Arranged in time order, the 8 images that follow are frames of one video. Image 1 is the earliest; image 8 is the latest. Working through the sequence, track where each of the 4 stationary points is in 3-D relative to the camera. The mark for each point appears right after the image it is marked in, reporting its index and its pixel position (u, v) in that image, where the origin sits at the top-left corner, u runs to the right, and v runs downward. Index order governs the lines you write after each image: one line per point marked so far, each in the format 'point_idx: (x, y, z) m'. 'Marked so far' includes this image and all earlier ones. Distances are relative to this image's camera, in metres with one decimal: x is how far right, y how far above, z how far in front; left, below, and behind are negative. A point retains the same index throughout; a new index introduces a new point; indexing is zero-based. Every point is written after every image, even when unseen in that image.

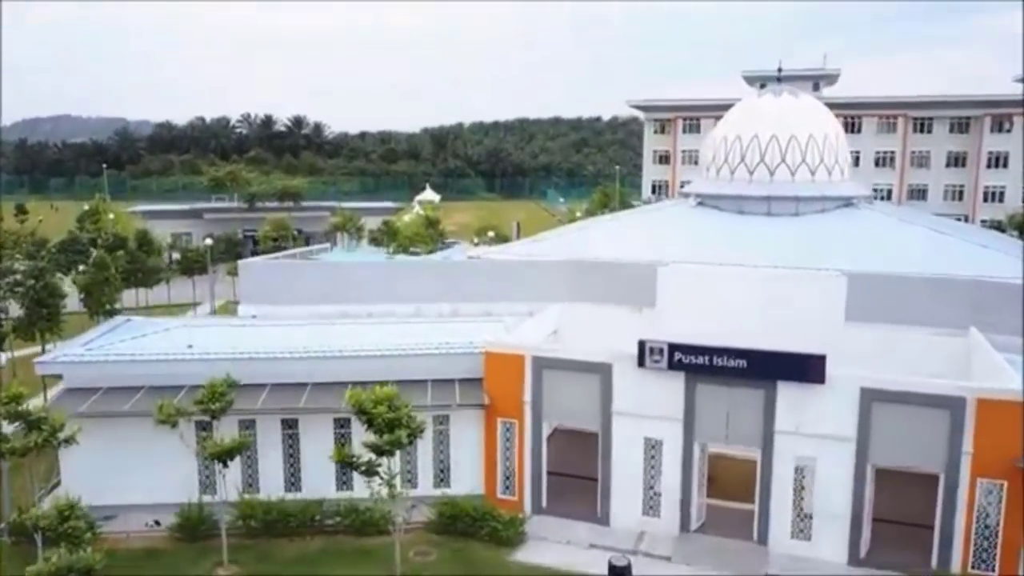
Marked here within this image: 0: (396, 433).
0: (-1.7, -2.3, +12.6) m
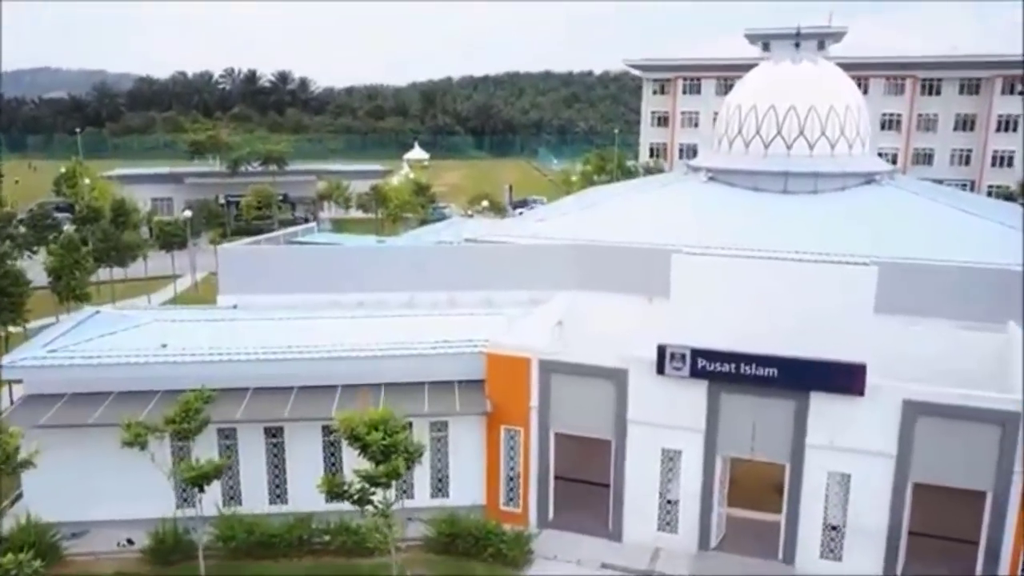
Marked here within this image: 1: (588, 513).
0: (-1.6, -2.4, +11.3) m
1: (+1.4, -4.2, +15.2) m
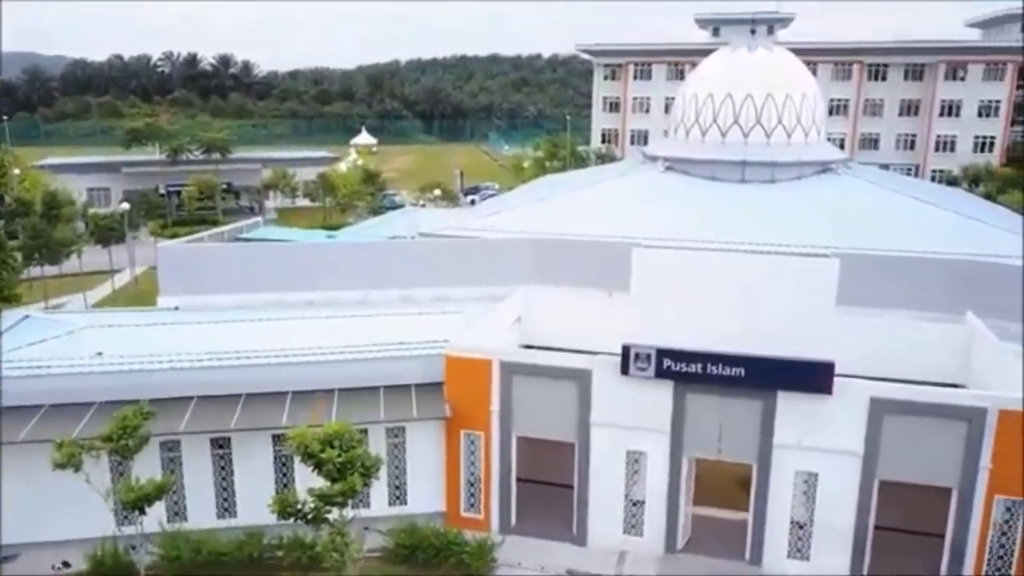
0: (-2.1, -2.5, +10.7) m
1: (+0.7, -4.1, +14.8) m
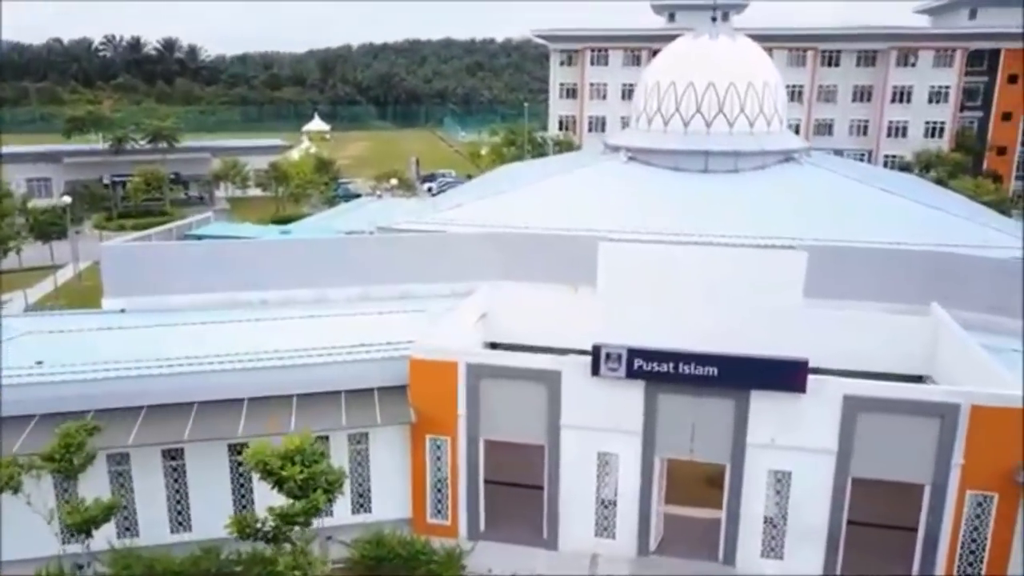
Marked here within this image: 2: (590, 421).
0: (-2.5, -2.5, +10.1) m
1: (+0.2, -4.1, +14.4) m
2: (+1.2, -2.1, +13.2) m
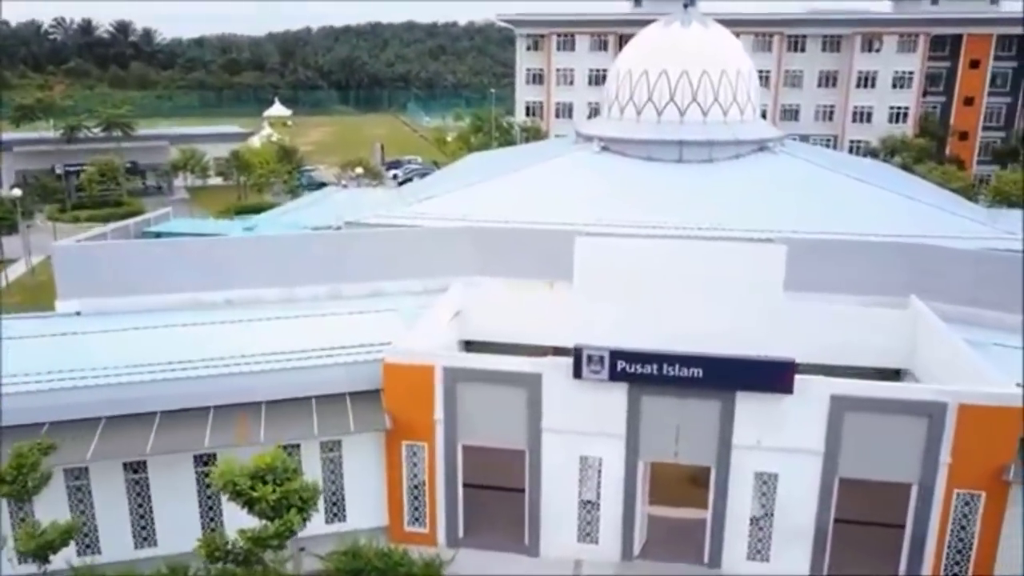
0: (-2.6, -2.6, +9.6) m
1: (-0.2, -4.1, +14.0) m
2: (+0.9, -2.1, +12.8) m
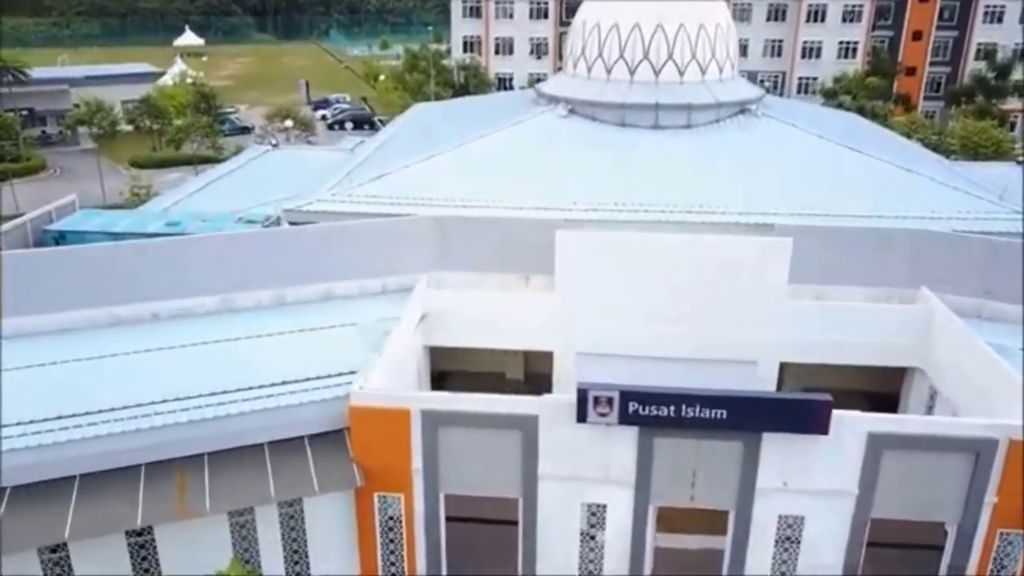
0: (-2.4, -3.4, +7.7) m
1: (-0.4, -4.3, +12.4) m
2: (+0.8, -2.5, +11.1) m
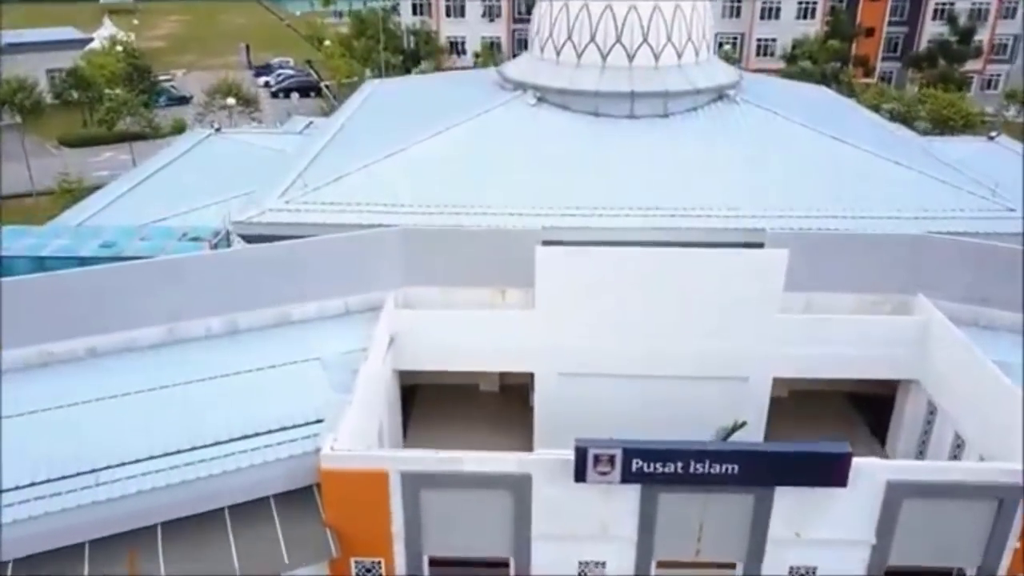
0: (-2.3, -4.2, +6.6) m
1: (-0.5, -4.8, +11.5) m
2: (+0.7, -3.0, +10.2) m
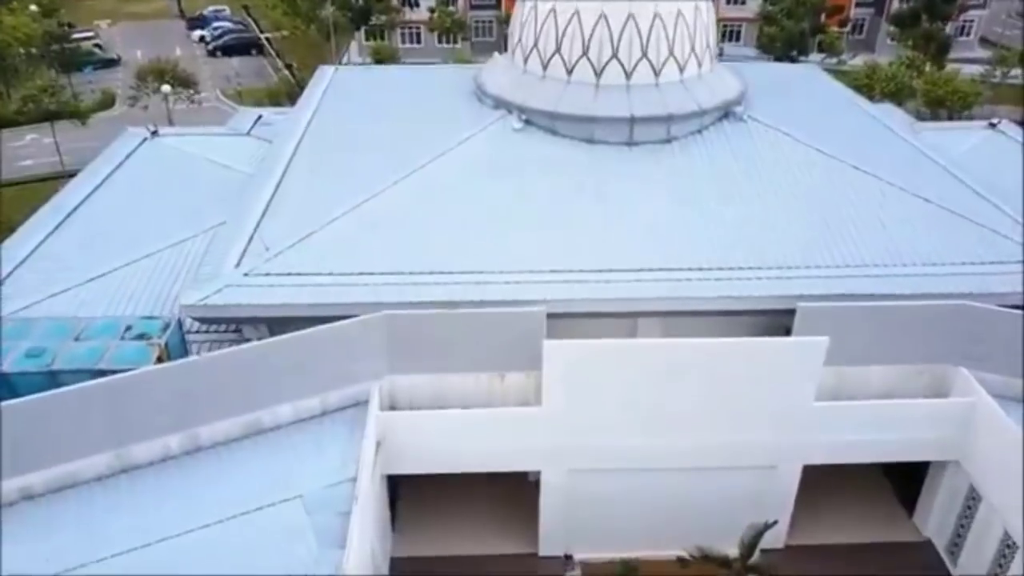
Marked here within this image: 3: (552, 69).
0: (-1.7, -6.3, +5.2) m
1: (-0.2, -6.4, +10.3) m
2: (+1.1, -4.7, +8.8) m
3: (+0.8, +4.4, +16.7) m
